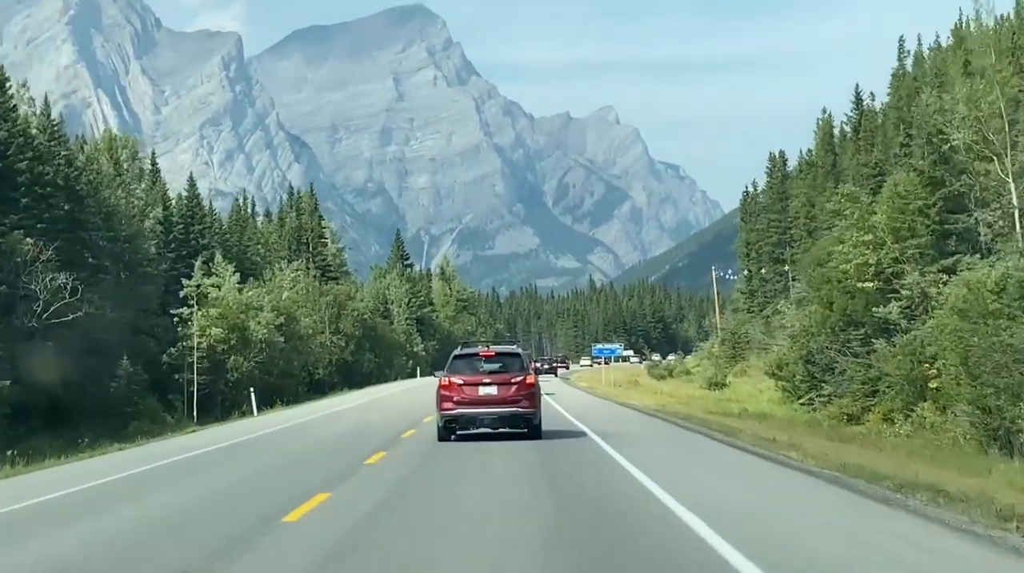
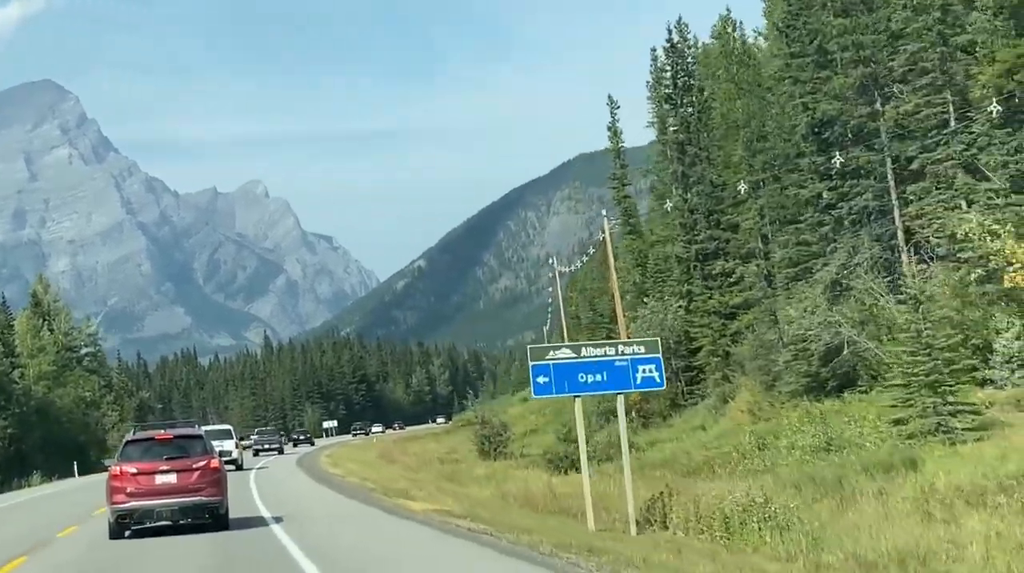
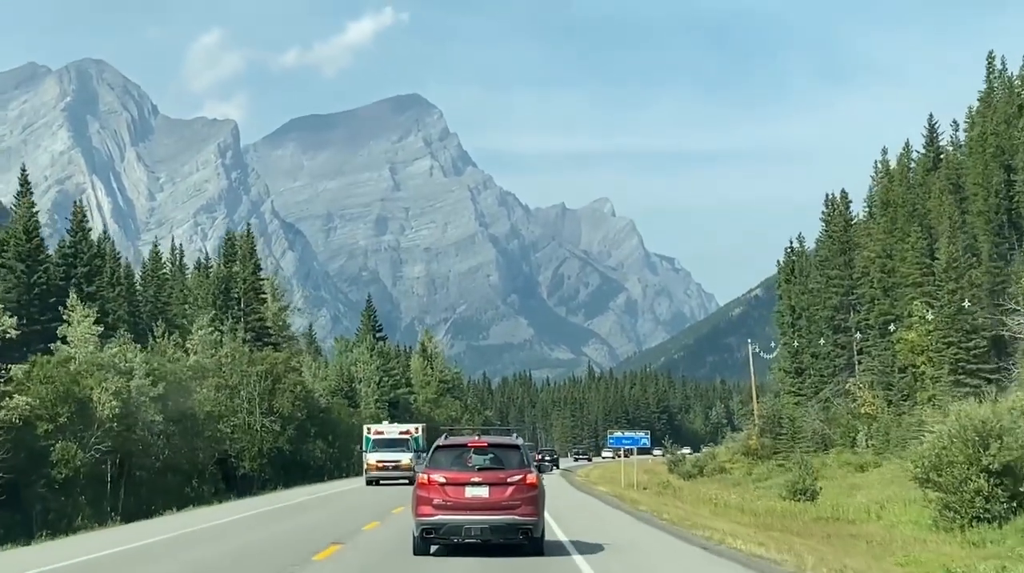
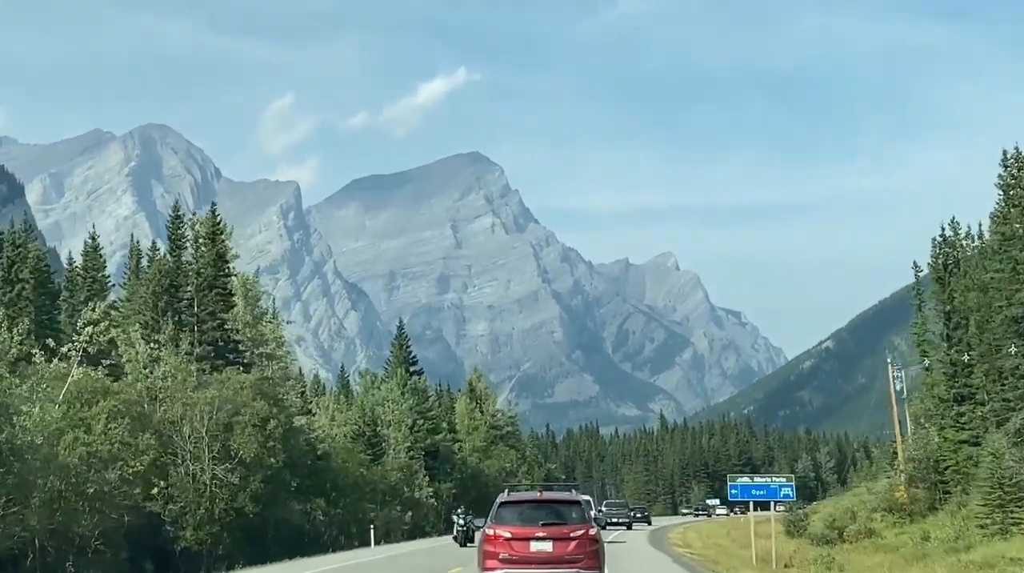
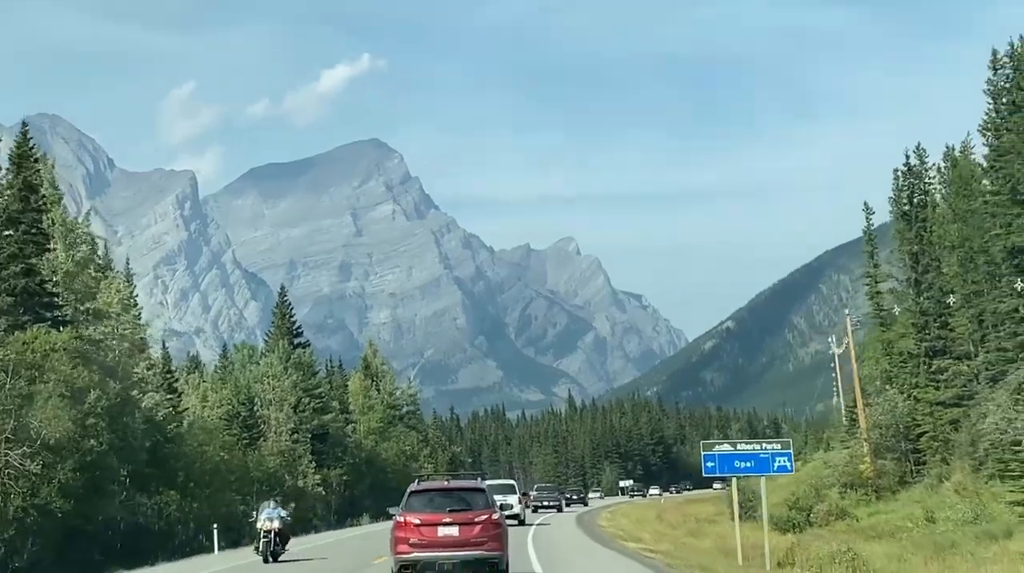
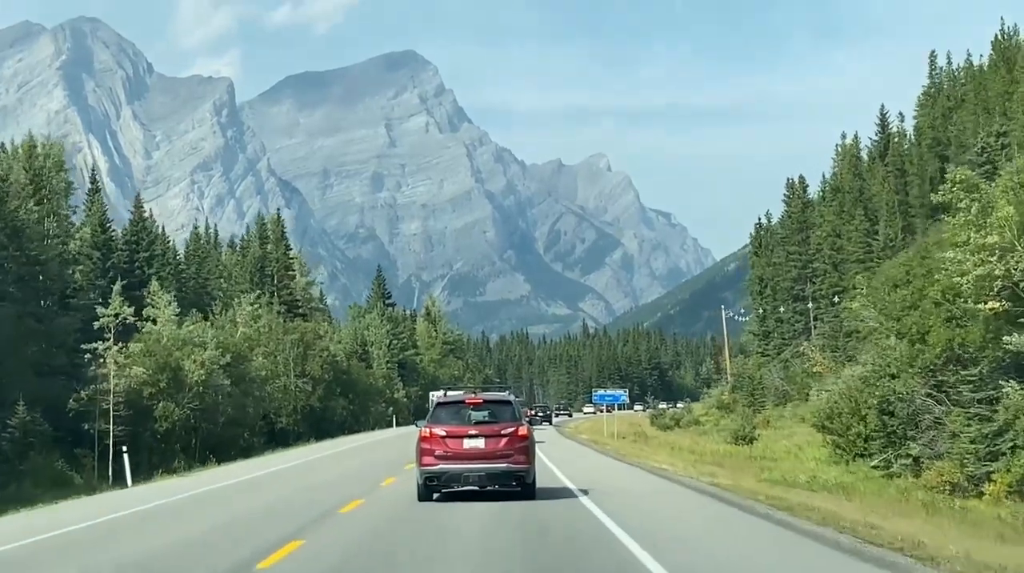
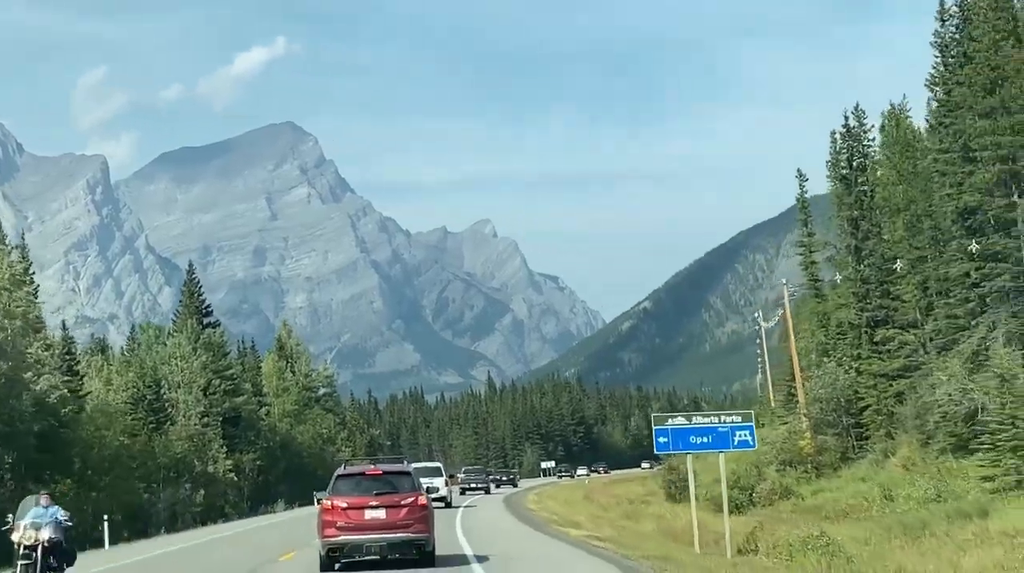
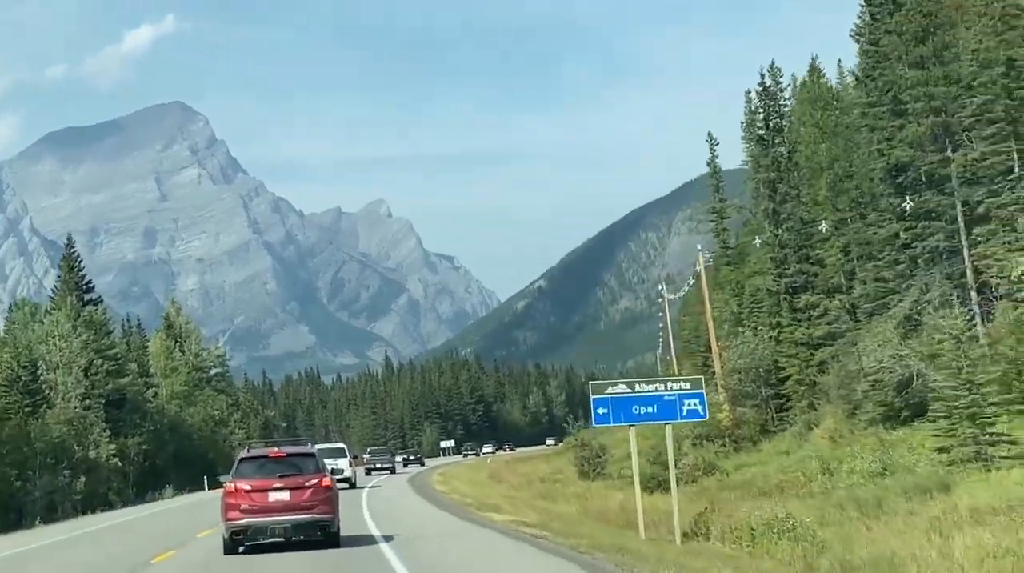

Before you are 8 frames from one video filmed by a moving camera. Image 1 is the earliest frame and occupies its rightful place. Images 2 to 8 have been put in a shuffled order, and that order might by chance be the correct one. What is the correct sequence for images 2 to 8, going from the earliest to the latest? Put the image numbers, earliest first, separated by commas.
6, 3, 4, 5, 7, 8, 2
